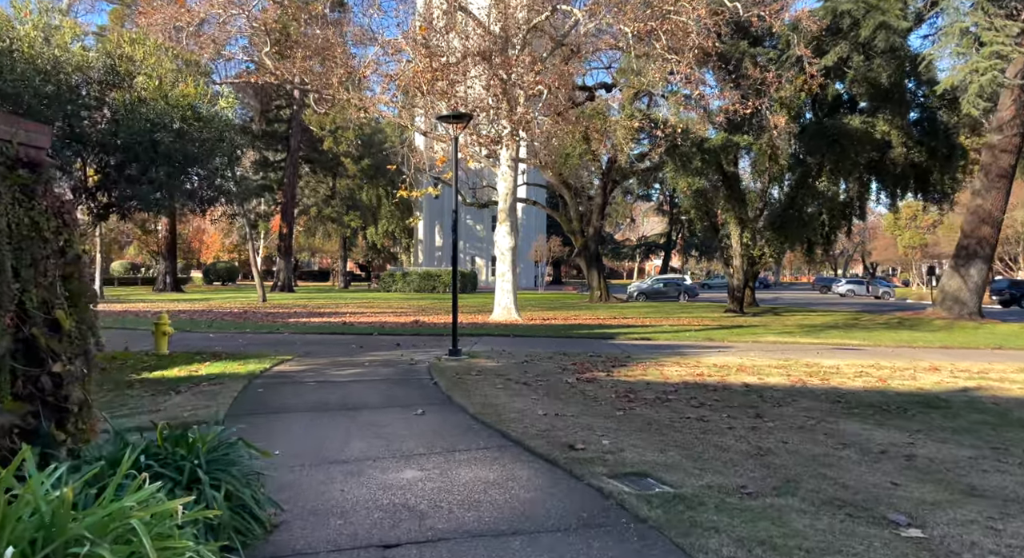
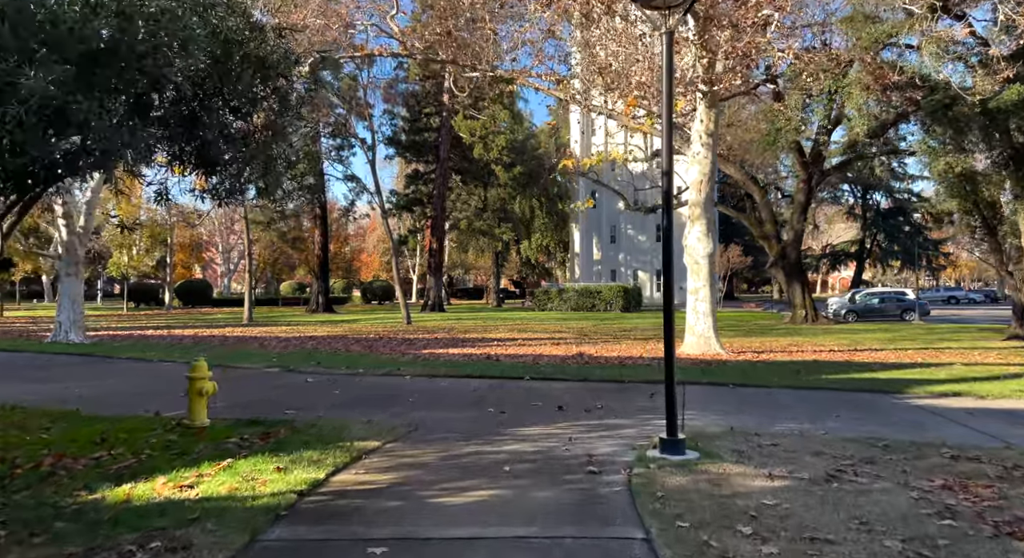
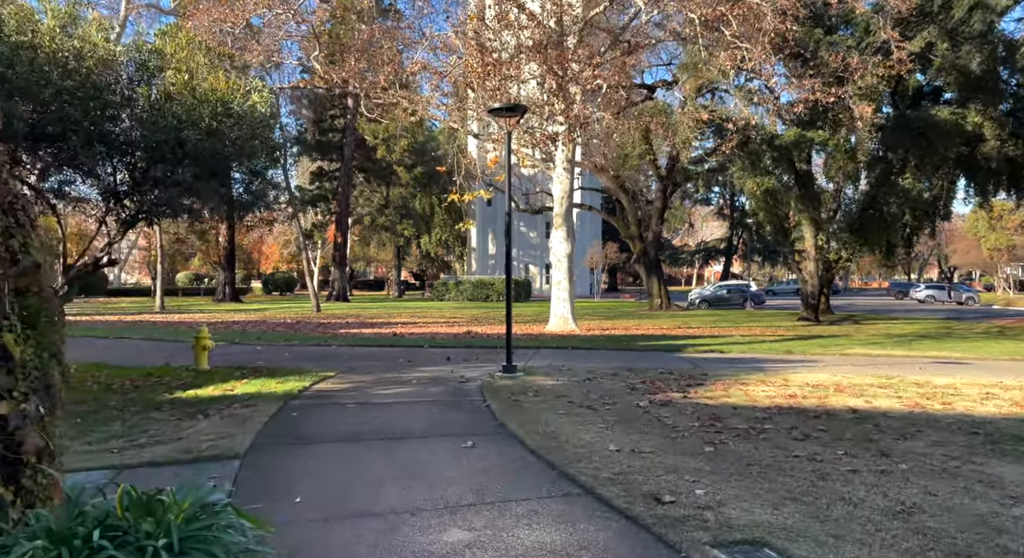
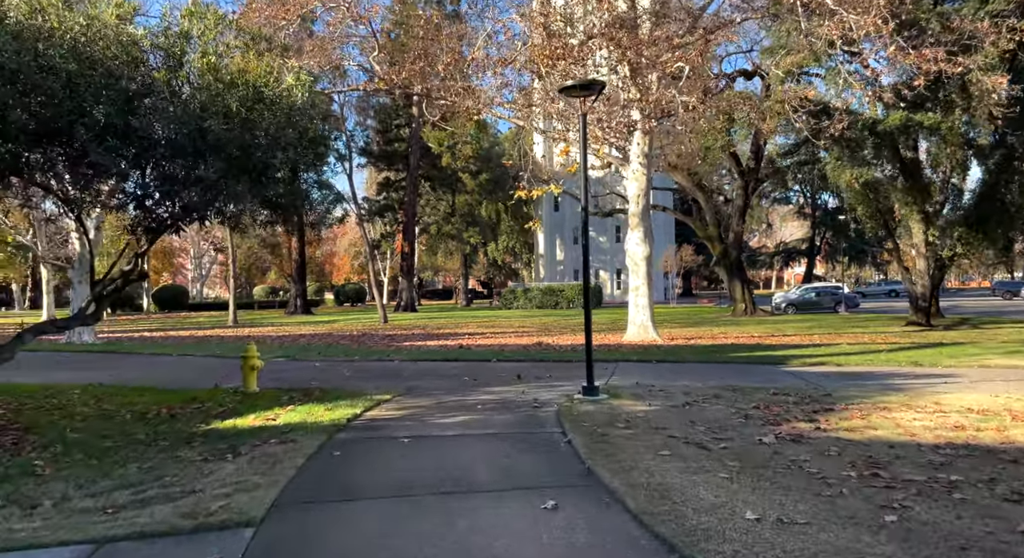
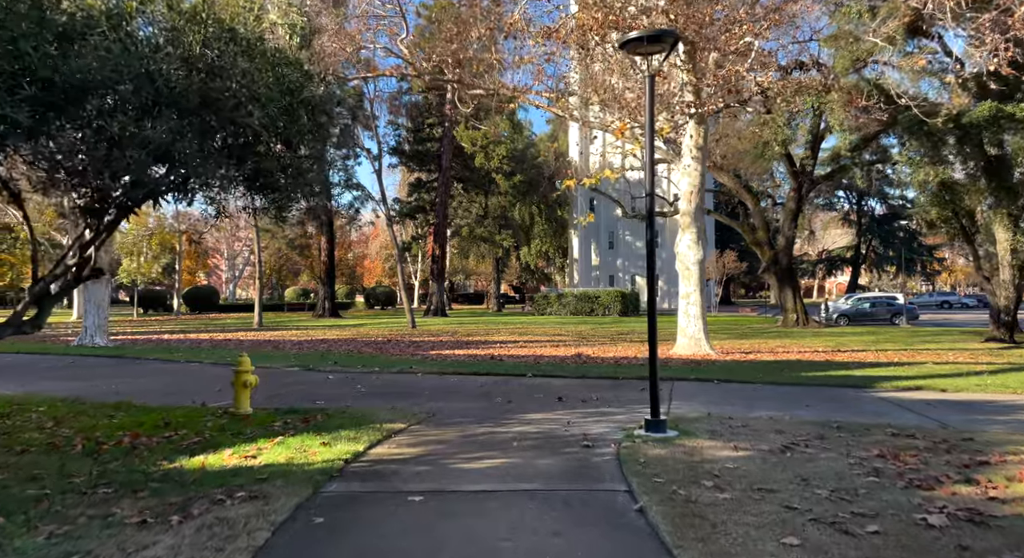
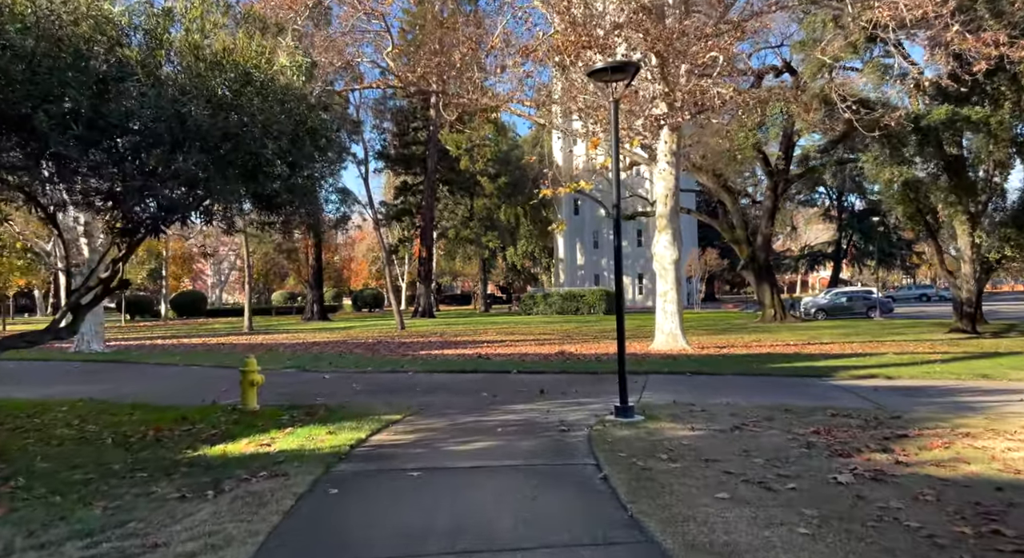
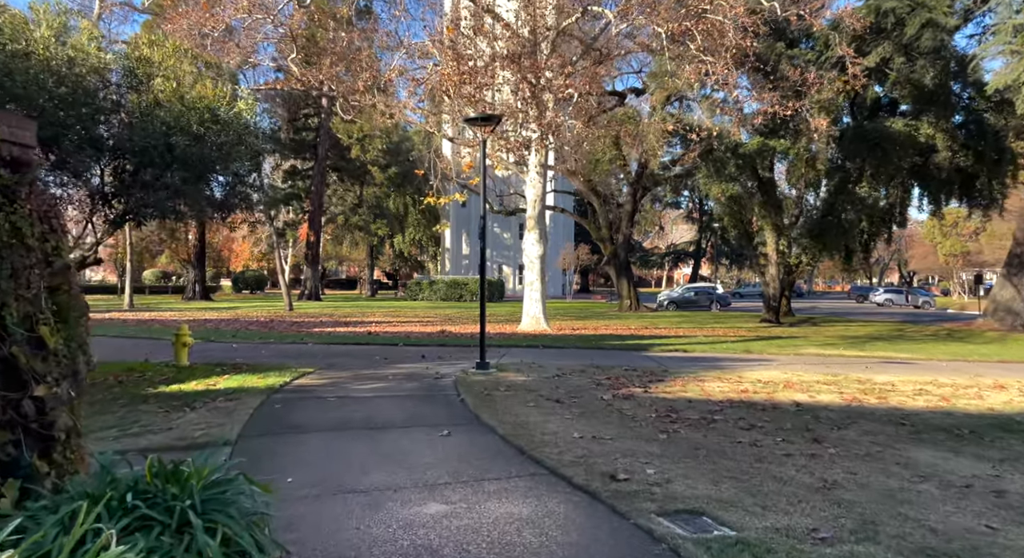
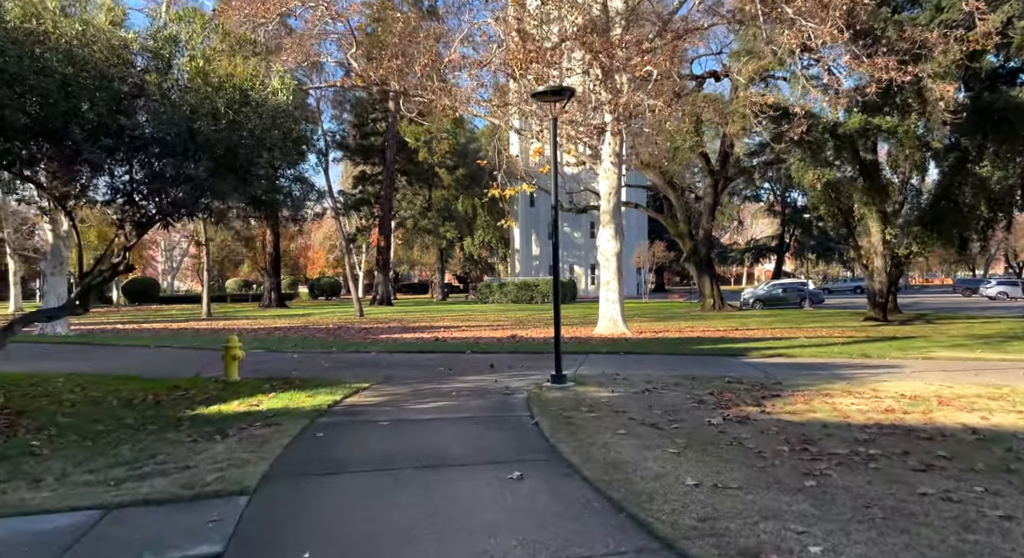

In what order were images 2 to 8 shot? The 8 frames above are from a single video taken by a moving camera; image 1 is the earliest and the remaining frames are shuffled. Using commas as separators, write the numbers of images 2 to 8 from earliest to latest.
7, 3, 8, 4, 6, 5, 2
